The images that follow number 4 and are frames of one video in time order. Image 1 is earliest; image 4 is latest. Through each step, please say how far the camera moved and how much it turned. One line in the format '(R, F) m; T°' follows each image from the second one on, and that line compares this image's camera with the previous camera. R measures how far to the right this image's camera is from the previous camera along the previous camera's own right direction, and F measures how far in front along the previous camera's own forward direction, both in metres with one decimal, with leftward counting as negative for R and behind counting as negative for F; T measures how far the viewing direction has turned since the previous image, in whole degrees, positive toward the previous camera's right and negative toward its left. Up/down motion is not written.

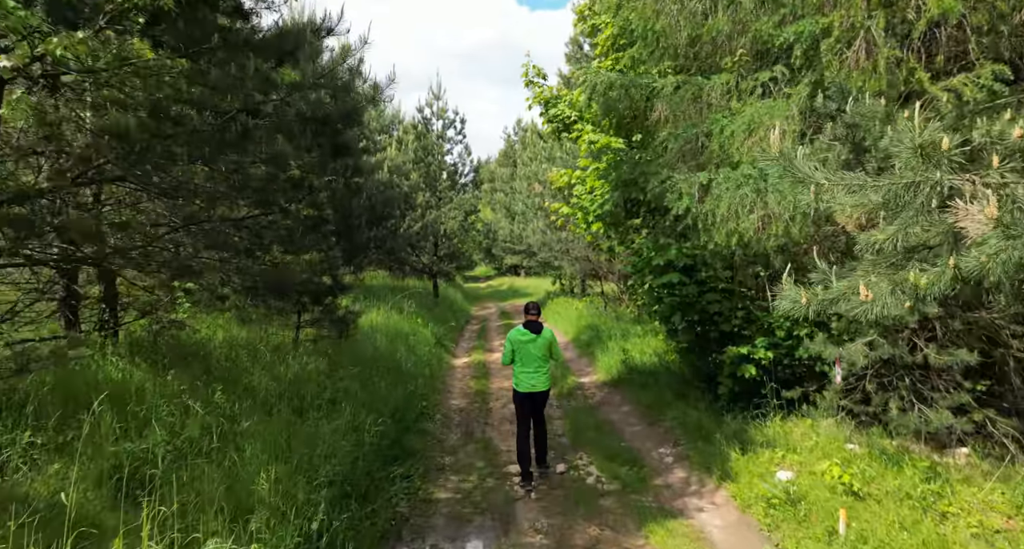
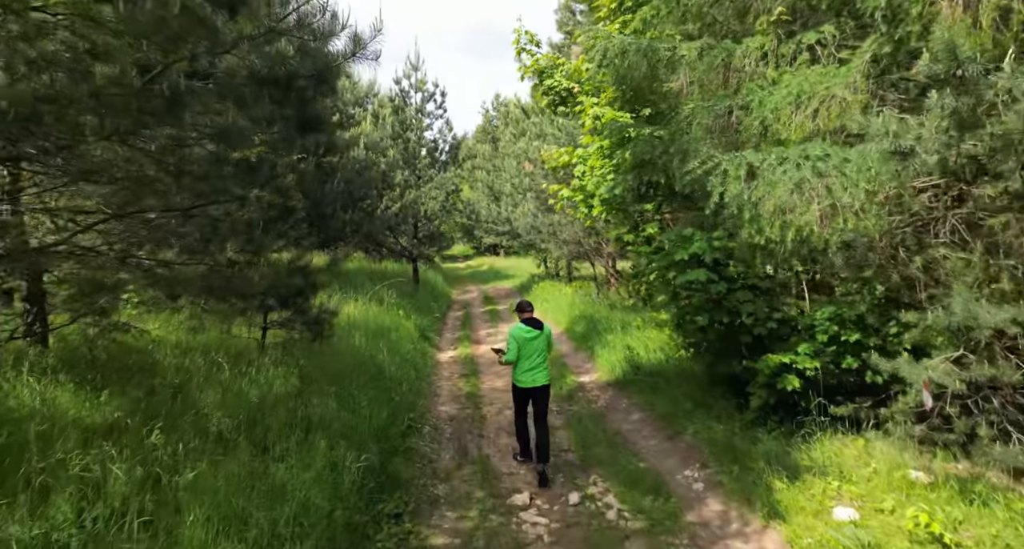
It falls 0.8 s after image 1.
(-0.3, +1.1) m; +2°
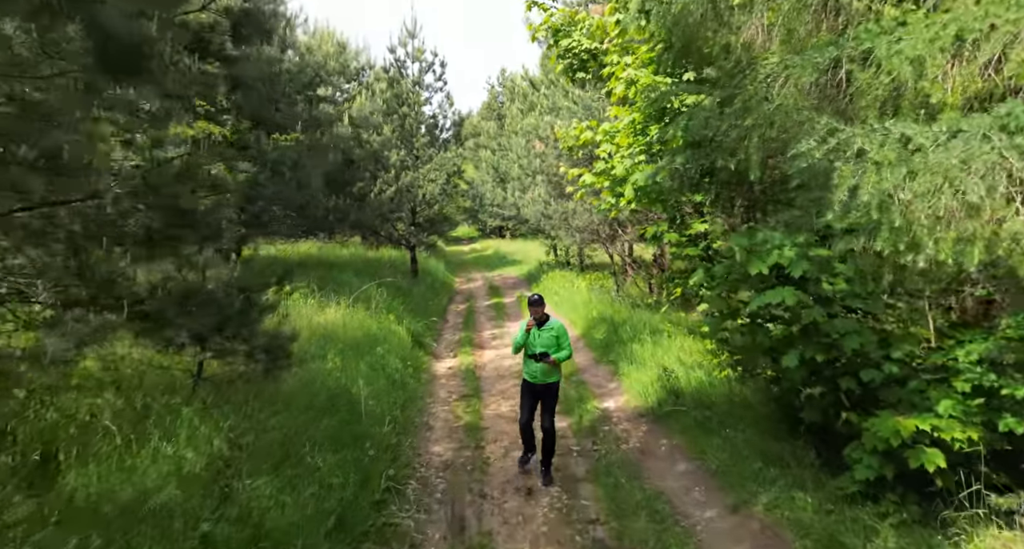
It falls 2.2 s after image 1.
(-0.1, +1.9) m; -1°
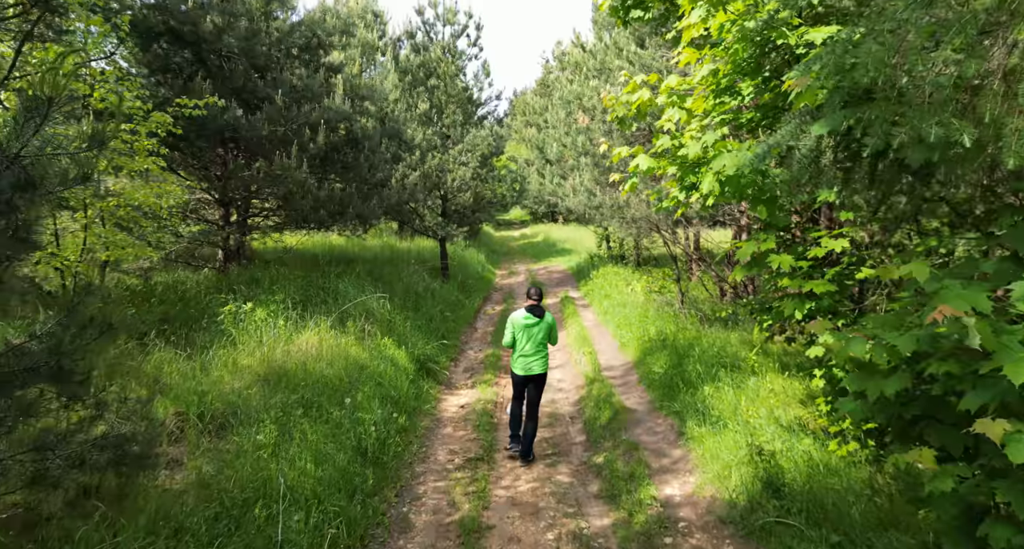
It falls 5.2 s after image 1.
(+0.3, +2.7) m; -5°
